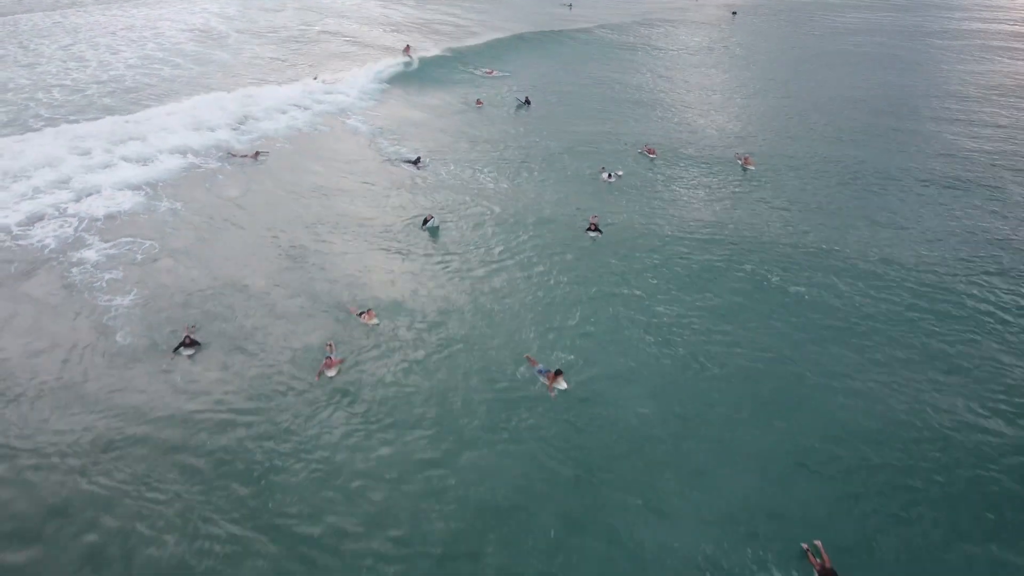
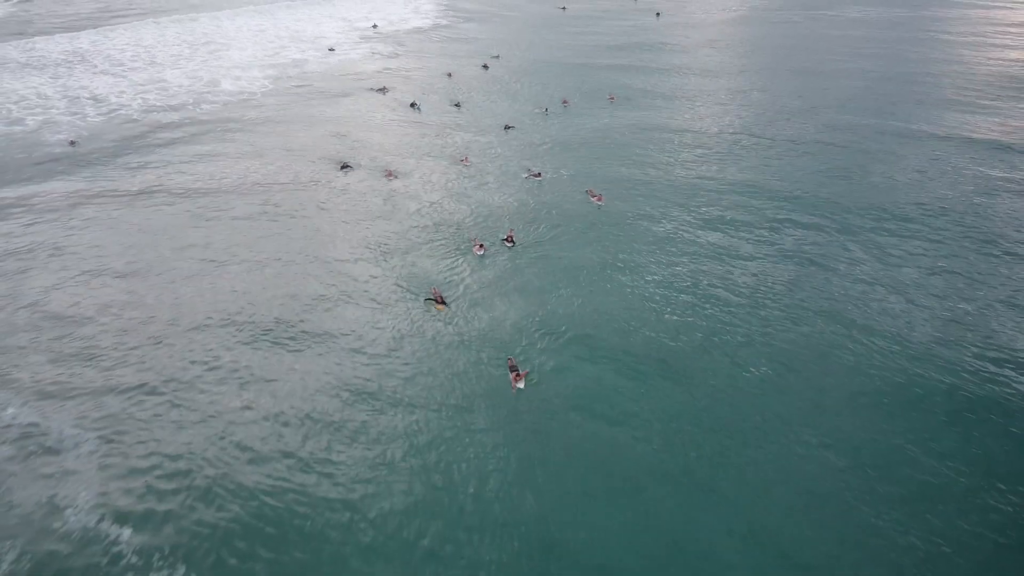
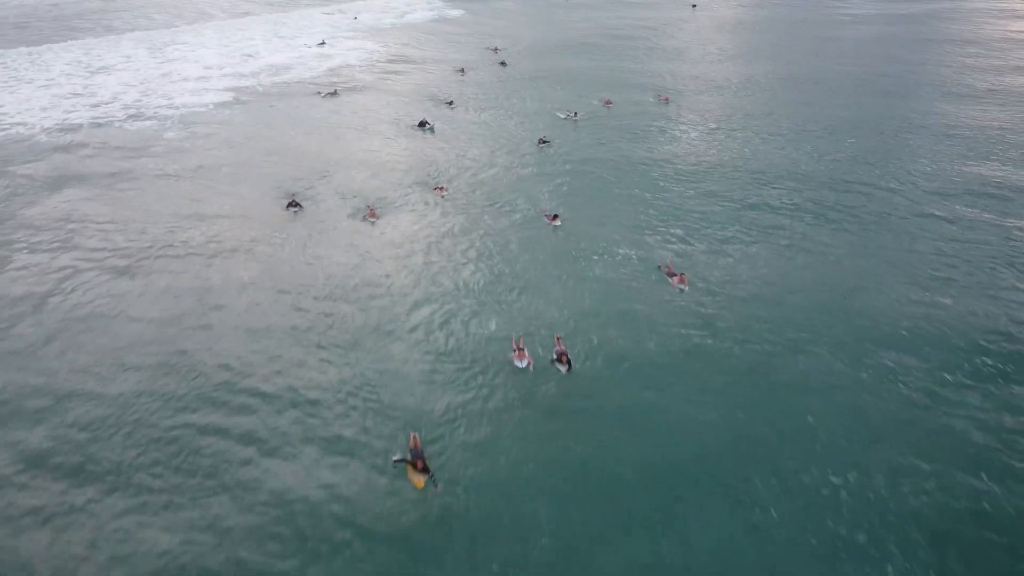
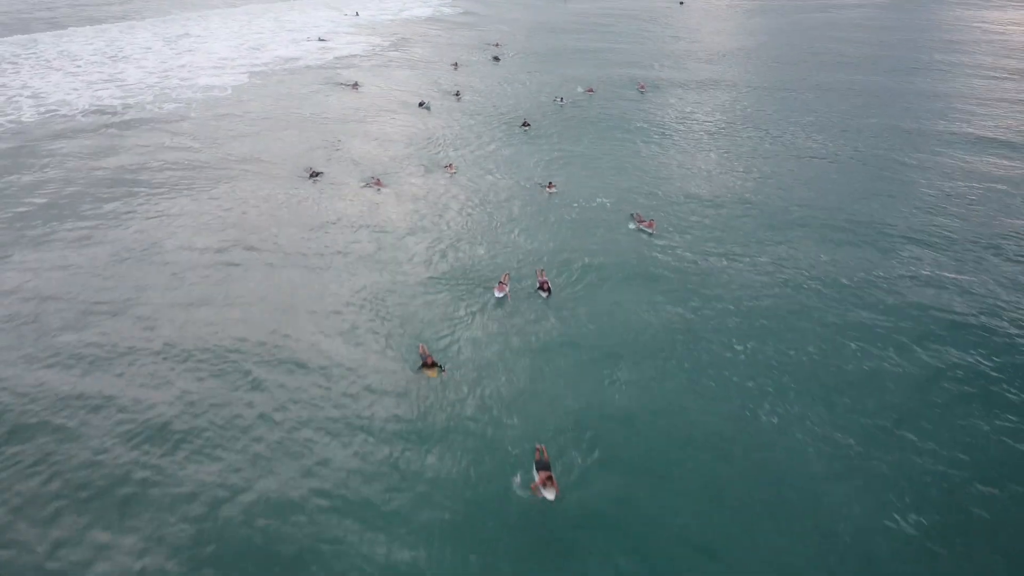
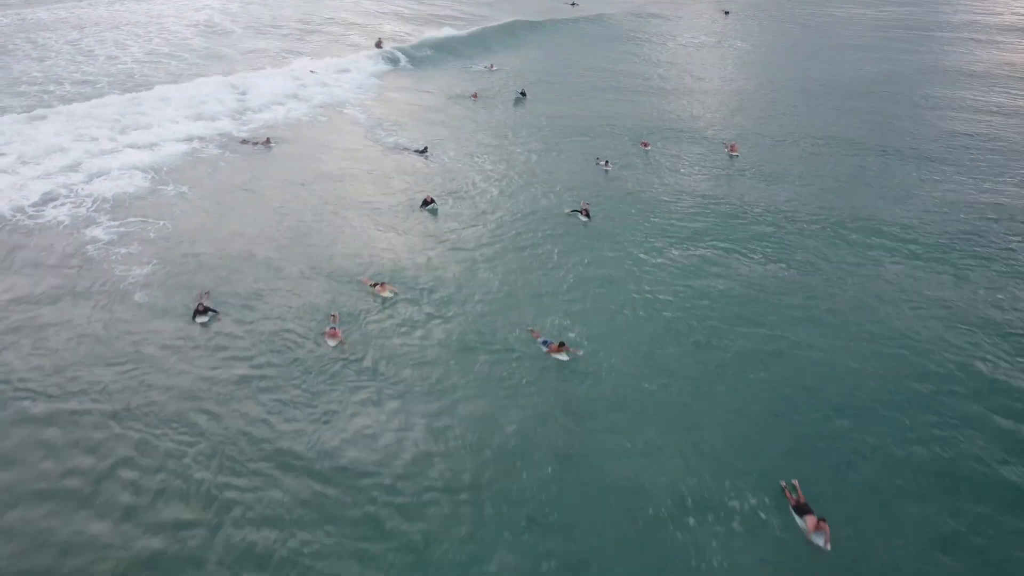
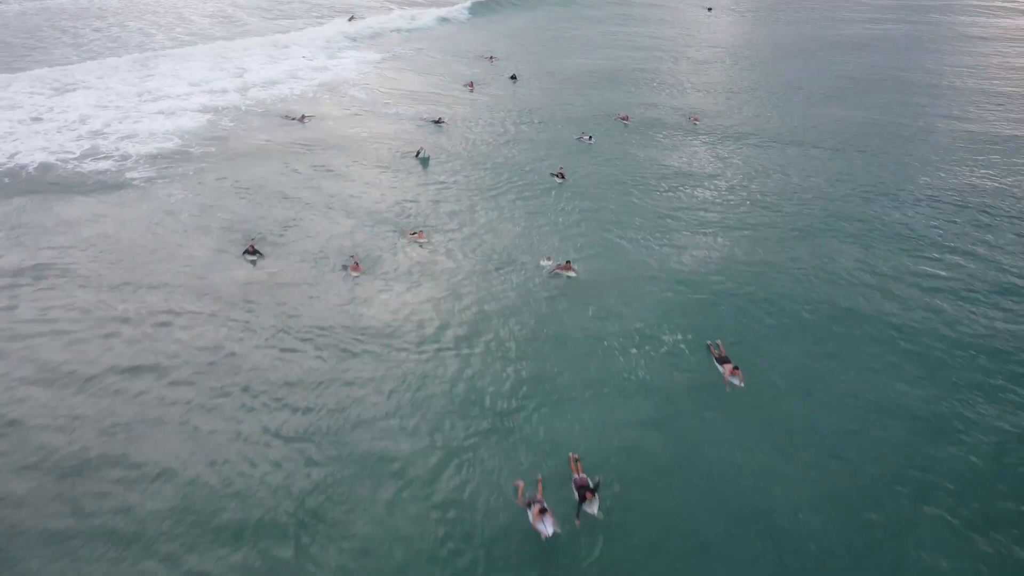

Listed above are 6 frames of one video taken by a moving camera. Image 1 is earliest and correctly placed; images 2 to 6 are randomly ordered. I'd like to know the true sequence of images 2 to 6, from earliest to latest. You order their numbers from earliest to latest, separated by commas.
5, 6, 3, 4, 2
